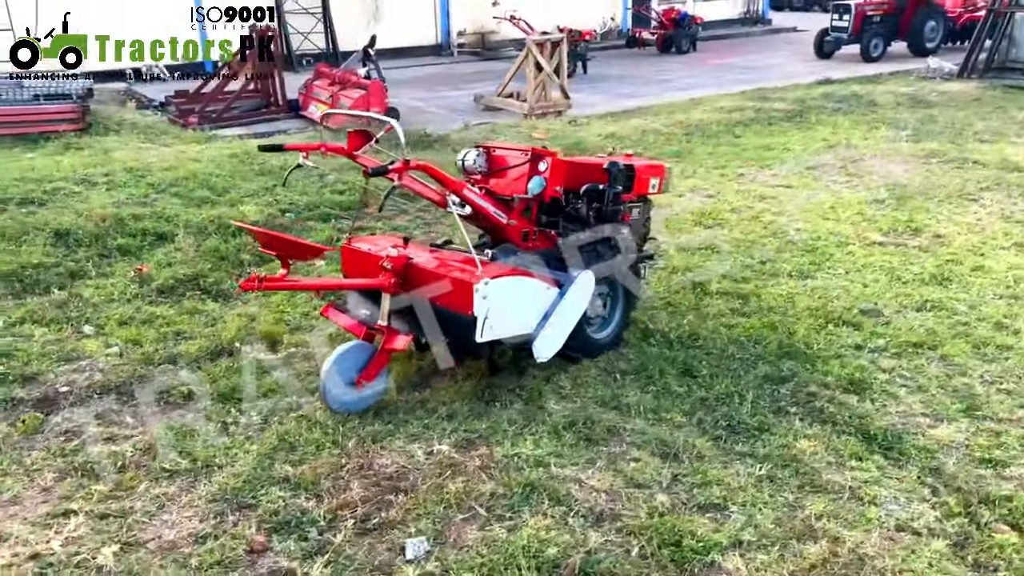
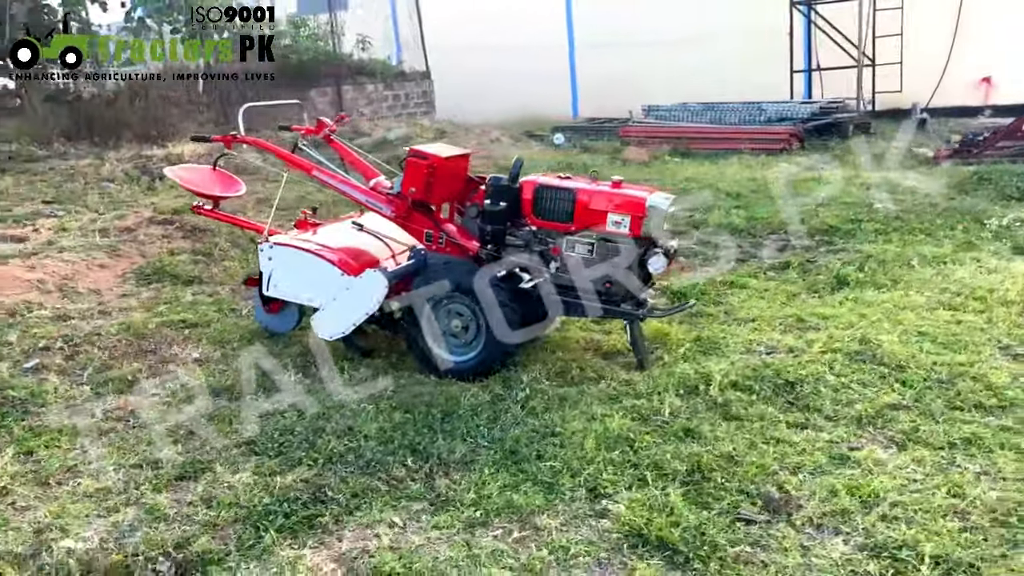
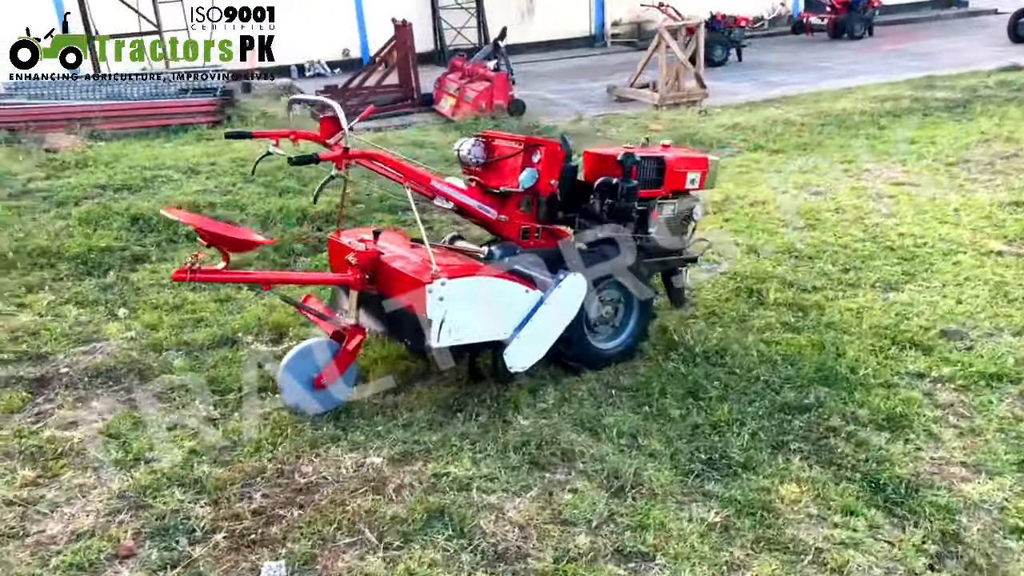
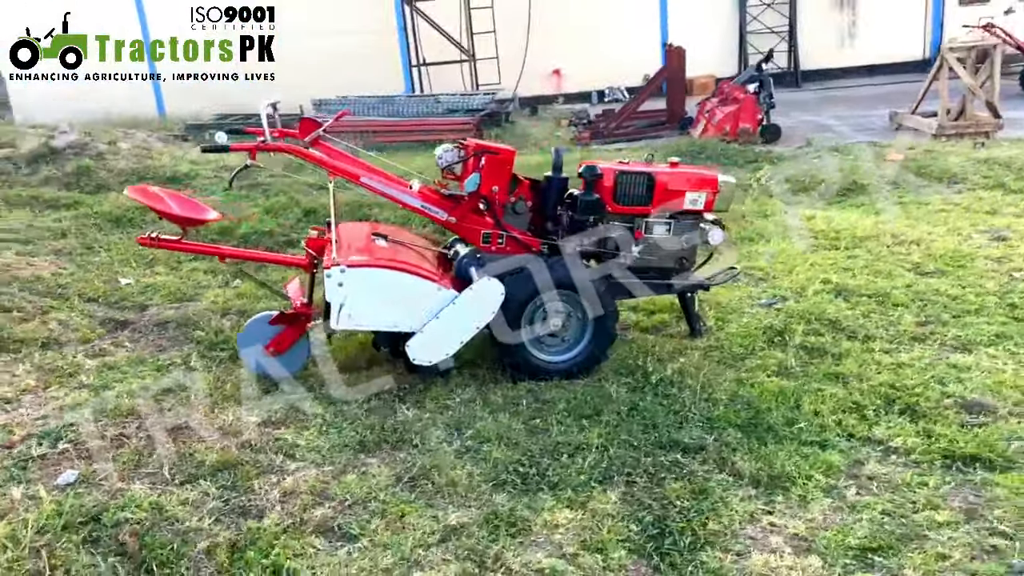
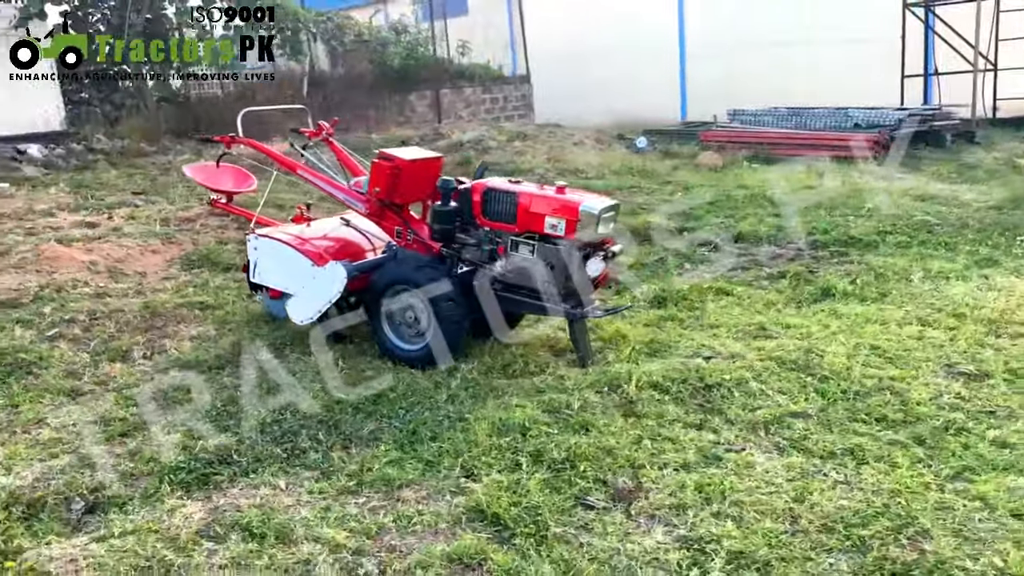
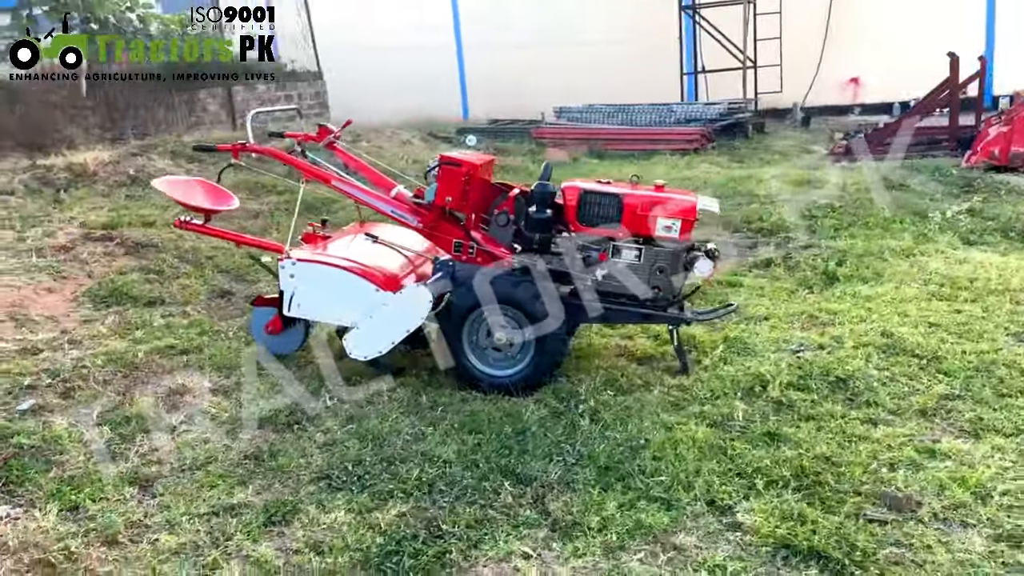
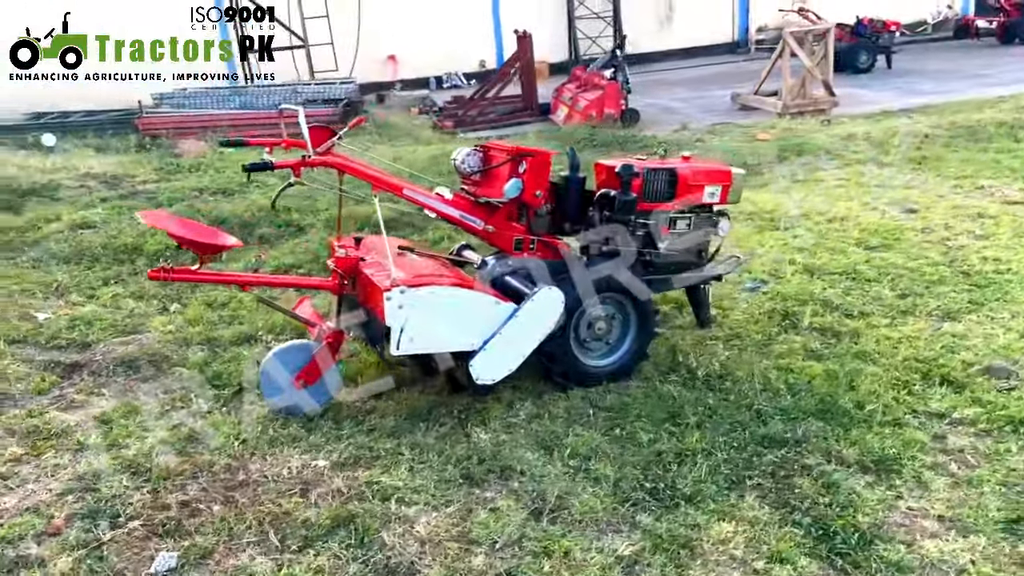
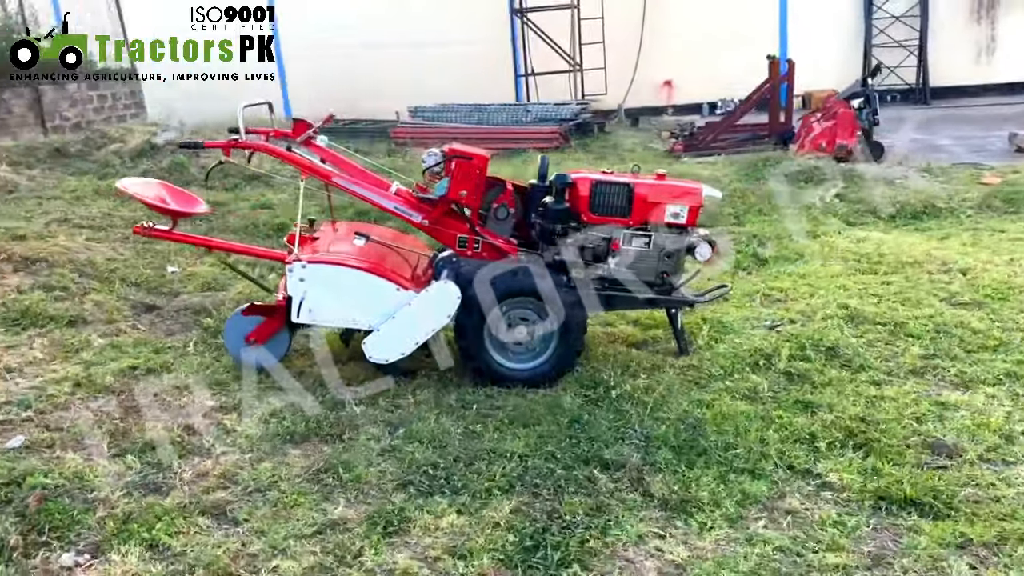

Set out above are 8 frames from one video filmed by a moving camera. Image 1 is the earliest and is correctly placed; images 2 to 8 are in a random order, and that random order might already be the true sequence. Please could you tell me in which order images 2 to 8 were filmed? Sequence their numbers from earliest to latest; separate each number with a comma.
3, 7, 4, 8, 6, 2, 5
